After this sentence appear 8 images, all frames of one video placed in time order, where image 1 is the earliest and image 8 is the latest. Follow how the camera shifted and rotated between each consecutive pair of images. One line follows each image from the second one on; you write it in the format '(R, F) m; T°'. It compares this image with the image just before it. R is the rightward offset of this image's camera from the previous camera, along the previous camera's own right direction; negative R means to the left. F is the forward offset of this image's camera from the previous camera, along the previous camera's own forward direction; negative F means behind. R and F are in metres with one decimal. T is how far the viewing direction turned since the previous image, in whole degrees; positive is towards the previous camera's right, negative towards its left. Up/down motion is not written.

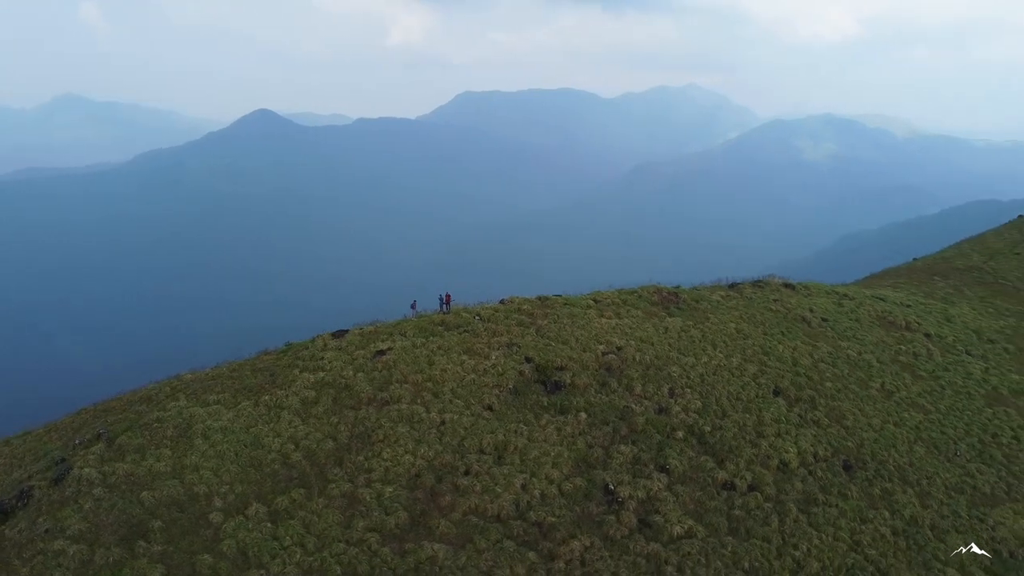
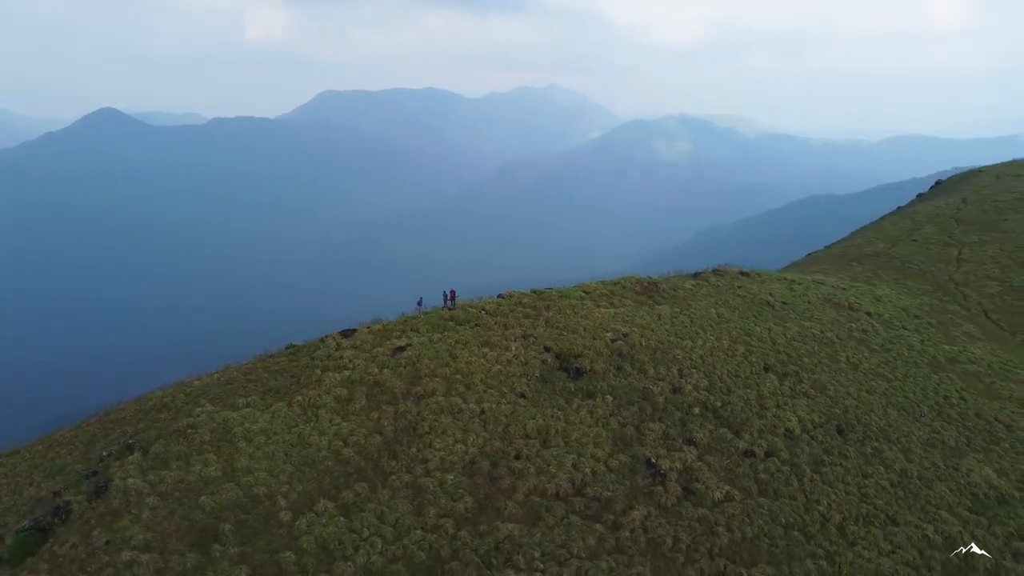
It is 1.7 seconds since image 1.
(-4.9, -0.8) m; +9°
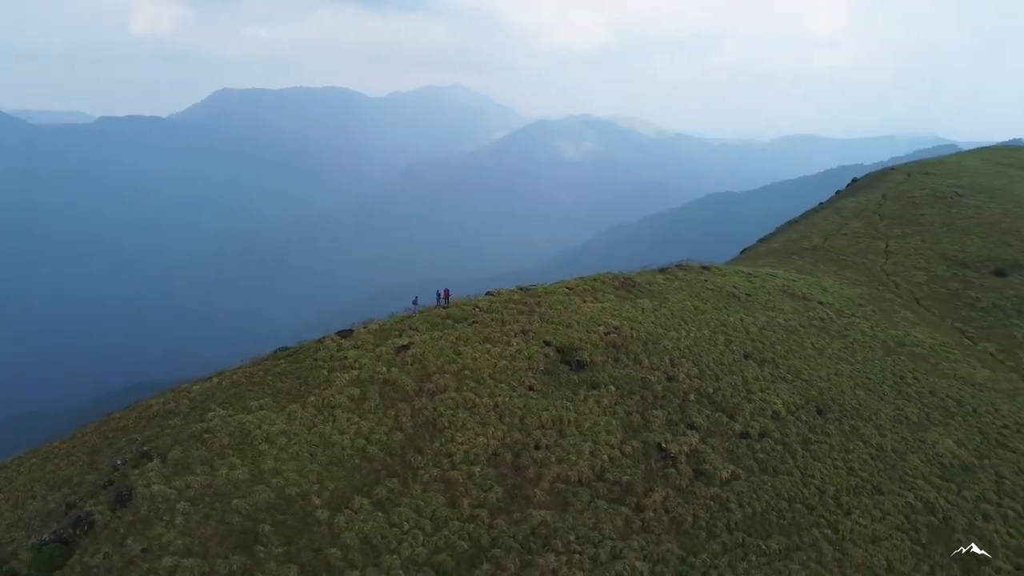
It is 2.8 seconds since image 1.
(-3.2, -0.6) m; +7°
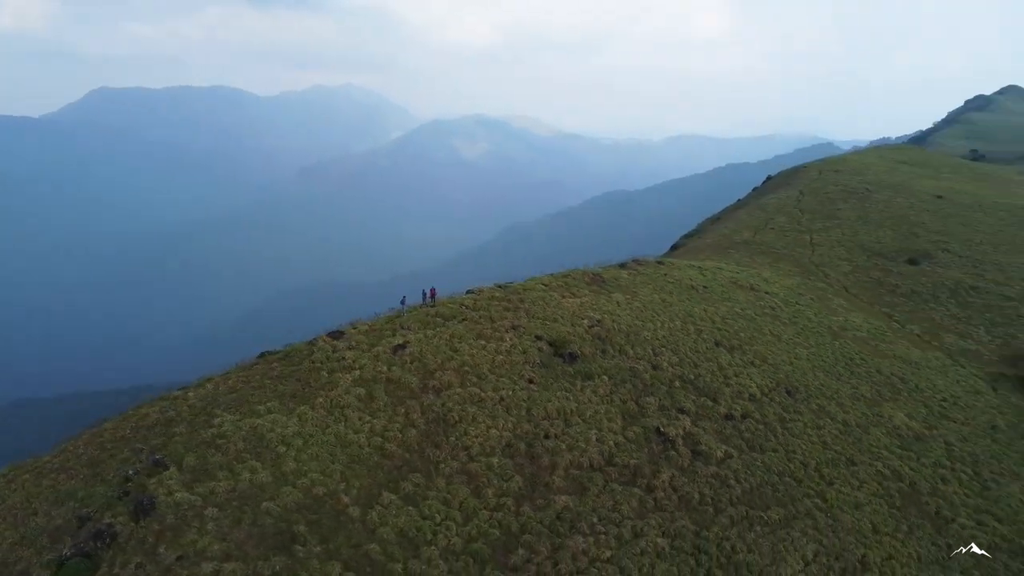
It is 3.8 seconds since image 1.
(-3.3, -0.6) m; +7°
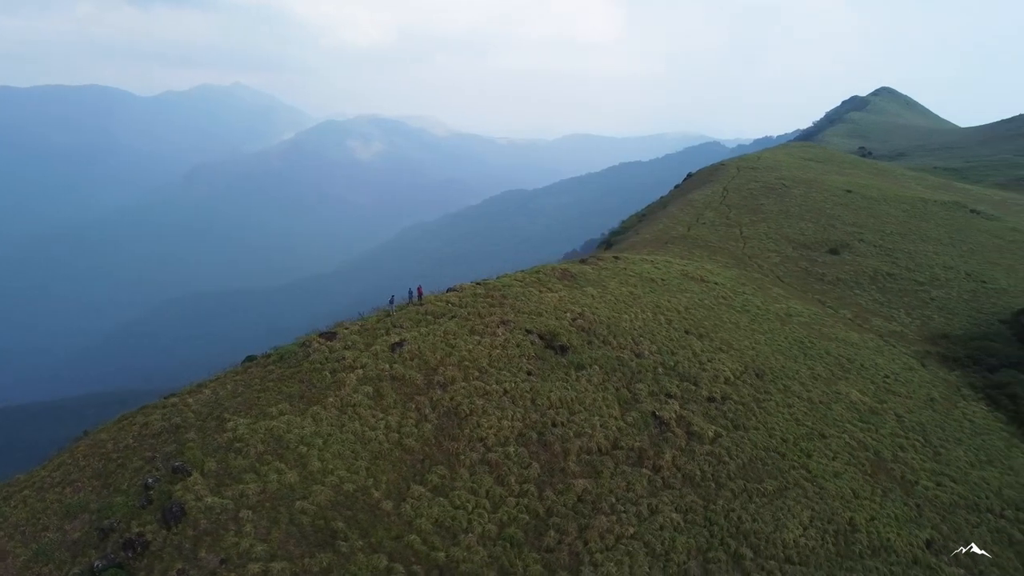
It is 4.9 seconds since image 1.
(-3.4, -0.7) m; +7°
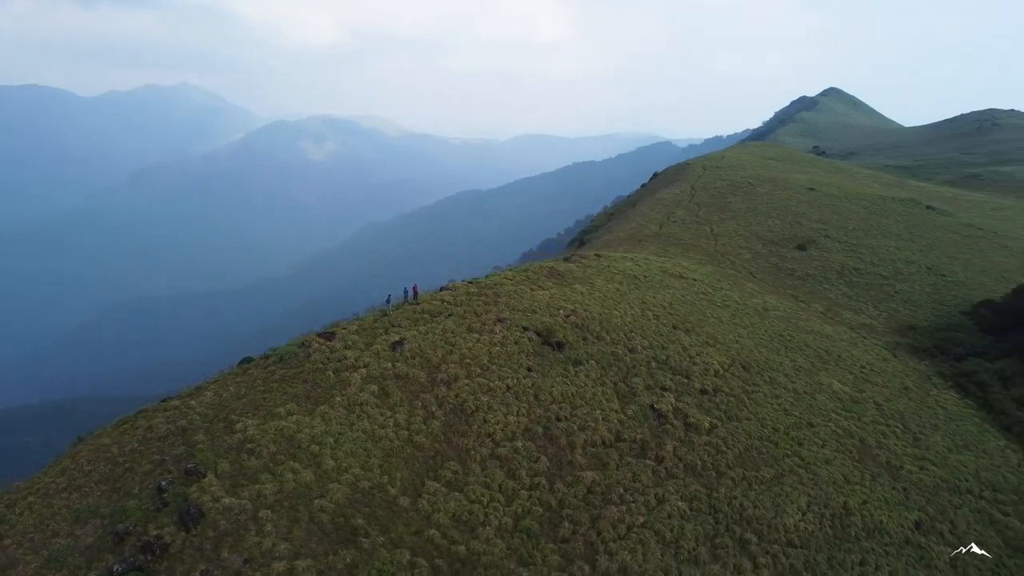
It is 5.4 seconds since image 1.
(-1.6, -0.4) m; +3°
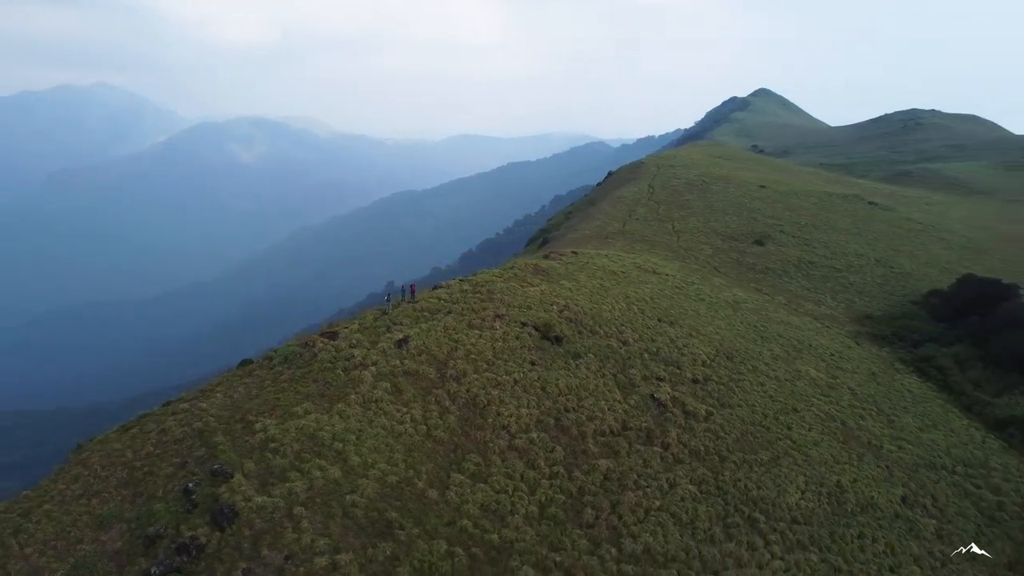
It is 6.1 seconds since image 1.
(-2.4, -0.5) m; +5°
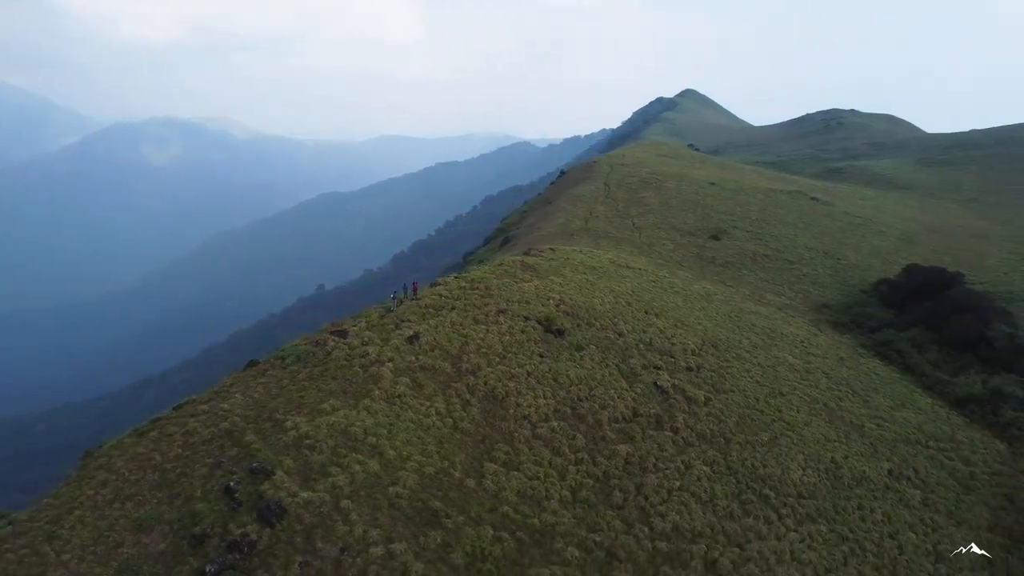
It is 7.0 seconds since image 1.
(-2.9, -0.6) m; +5°
